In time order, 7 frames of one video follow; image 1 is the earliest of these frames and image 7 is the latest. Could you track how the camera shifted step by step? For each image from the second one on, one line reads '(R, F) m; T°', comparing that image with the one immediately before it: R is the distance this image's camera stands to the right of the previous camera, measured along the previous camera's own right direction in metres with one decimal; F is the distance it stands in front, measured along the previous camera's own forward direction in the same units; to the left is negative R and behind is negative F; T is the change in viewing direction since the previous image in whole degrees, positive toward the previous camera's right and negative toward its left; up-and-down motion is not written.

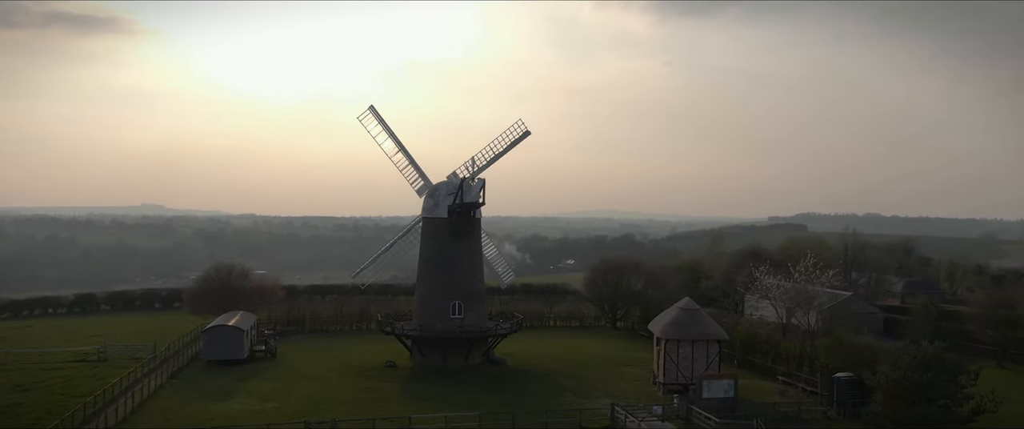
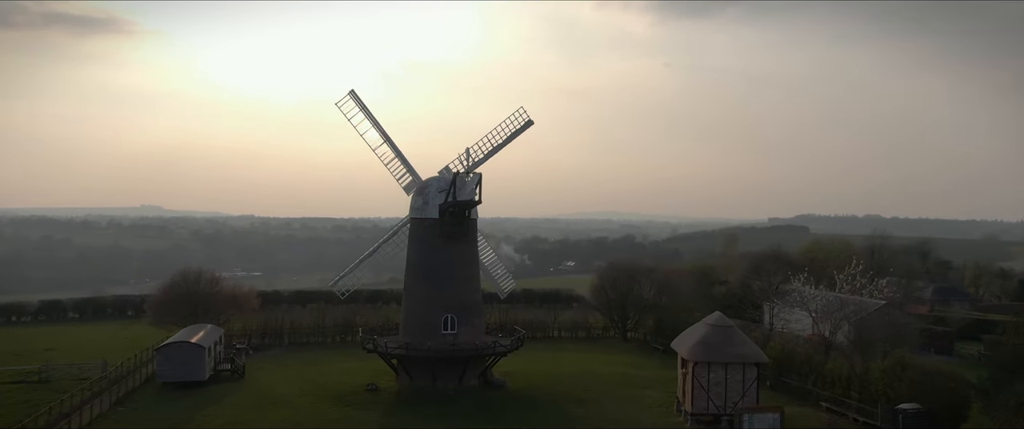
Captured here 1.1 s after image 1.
(0.0, +3.7) m; 0°
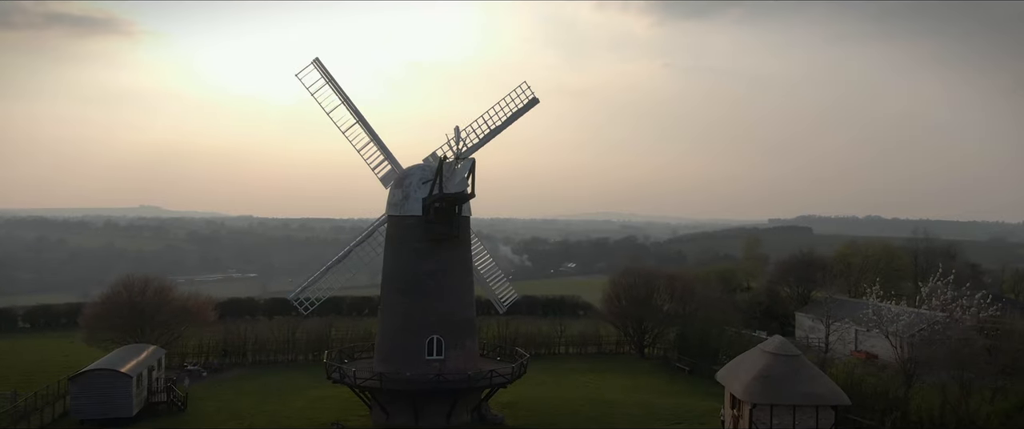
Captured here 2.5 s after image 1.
(0.0, +4.9) m; 0°
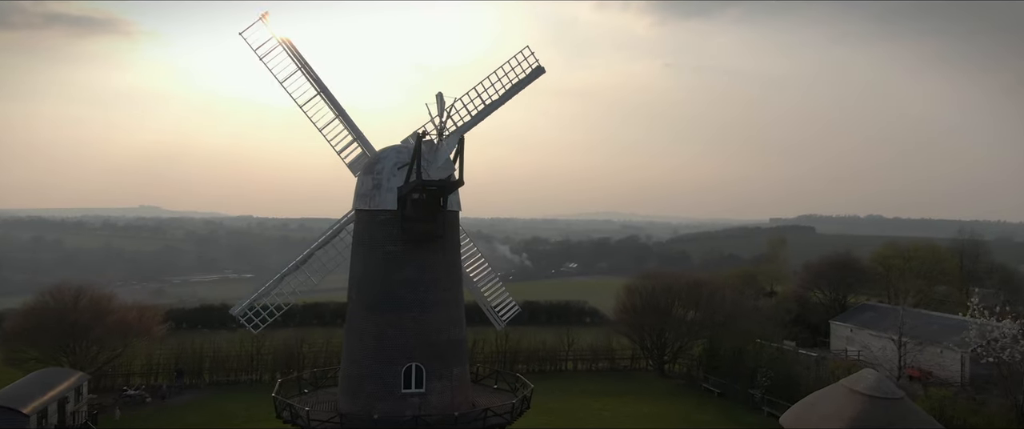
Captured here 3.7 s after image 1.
(0.0, +4.3) m; 0°
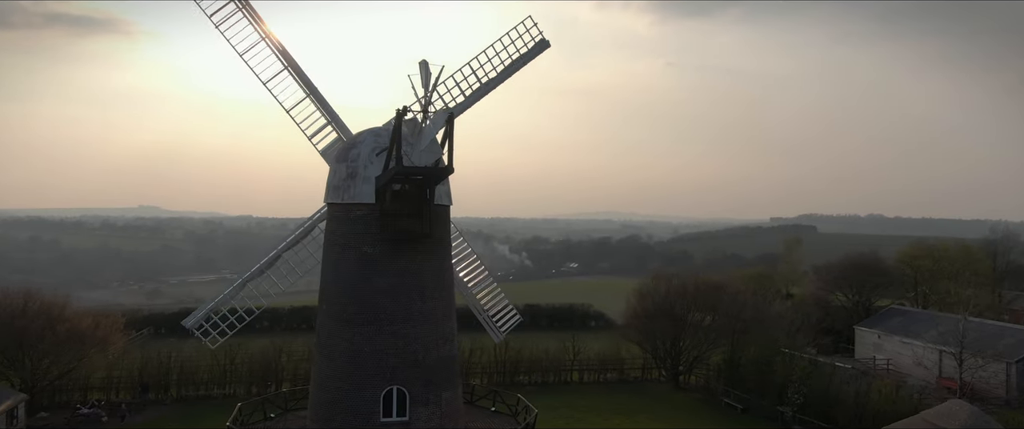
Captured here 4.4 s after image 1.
(0.0, +2.5) m; 0°
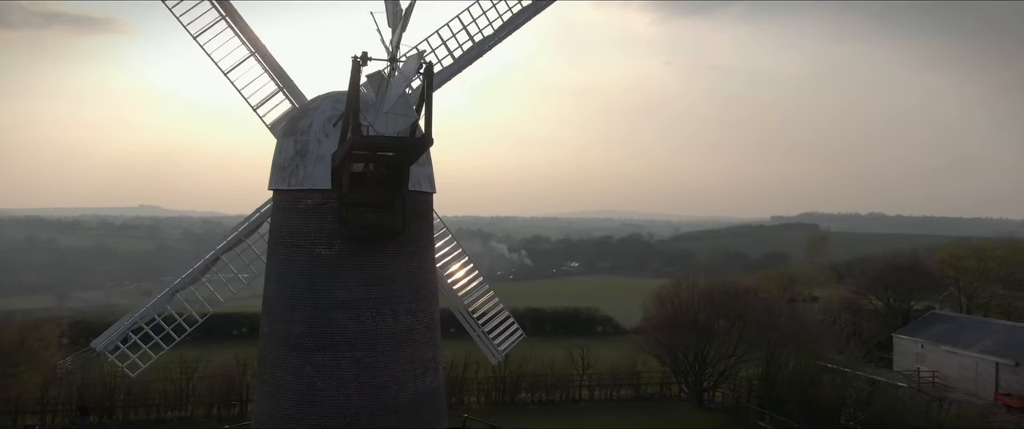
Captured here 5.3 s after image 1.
(0.0, +3.2) m; 0°
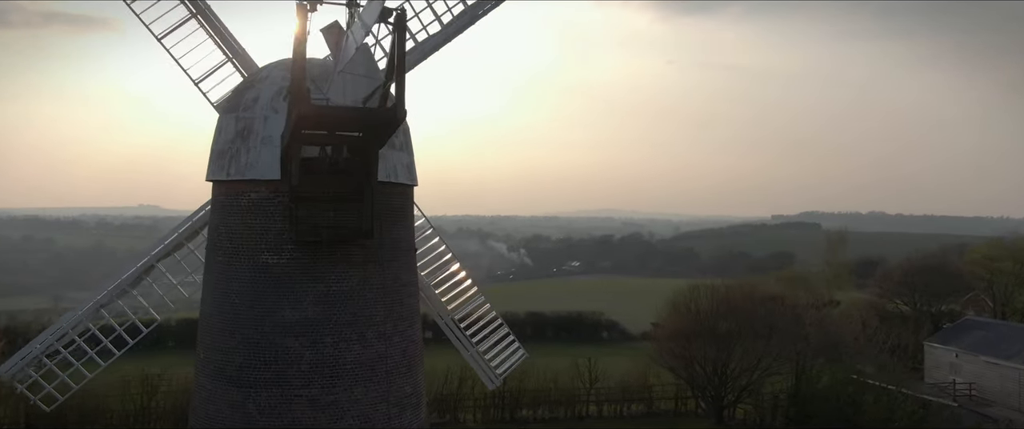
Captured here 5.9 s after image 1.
(0.0, +2.2) m; 0°
